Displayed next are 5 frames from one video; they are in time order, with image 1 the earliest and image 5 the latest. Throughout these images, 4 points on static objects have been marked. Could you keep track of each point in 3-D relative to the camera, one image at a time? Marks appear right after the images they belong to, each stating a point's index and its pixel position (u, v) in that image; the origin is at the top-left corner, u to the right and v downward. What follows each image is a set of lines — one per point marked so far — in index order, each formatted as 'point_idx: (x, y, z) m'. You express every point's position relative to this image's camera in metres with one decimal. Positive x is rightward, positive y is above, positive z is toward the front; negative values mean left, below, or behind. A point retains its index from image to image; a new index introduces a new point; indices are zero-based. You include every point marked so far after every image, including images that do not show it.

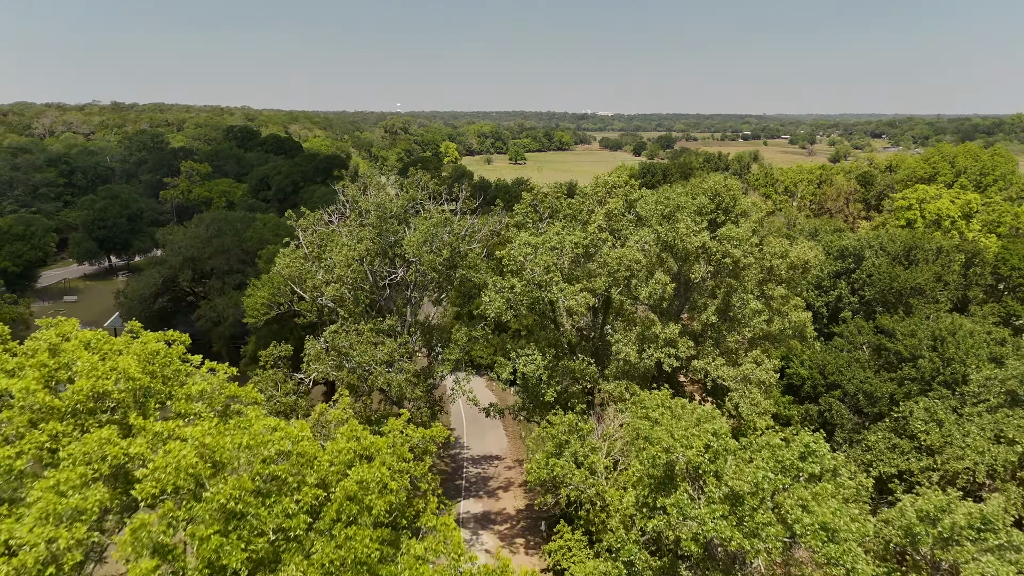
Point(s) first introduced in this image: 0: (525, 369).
0: (+0.3, -1.8, +16.1) m
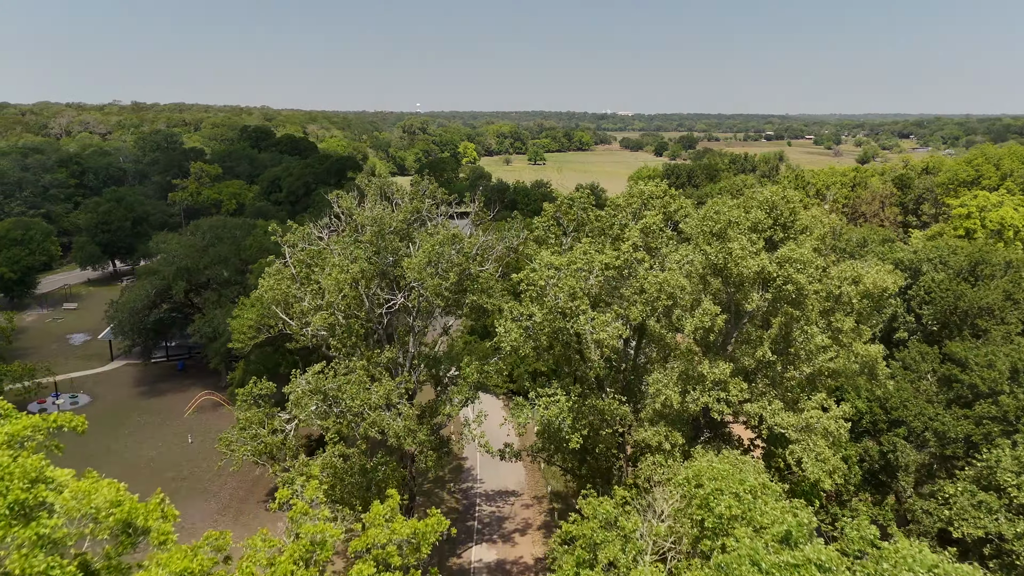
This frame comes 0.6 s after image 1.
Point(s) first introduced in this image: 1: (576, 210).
0: (+0.6, -2.3, +13.7) m
1: (+1.5, +1.8, +17.0) m
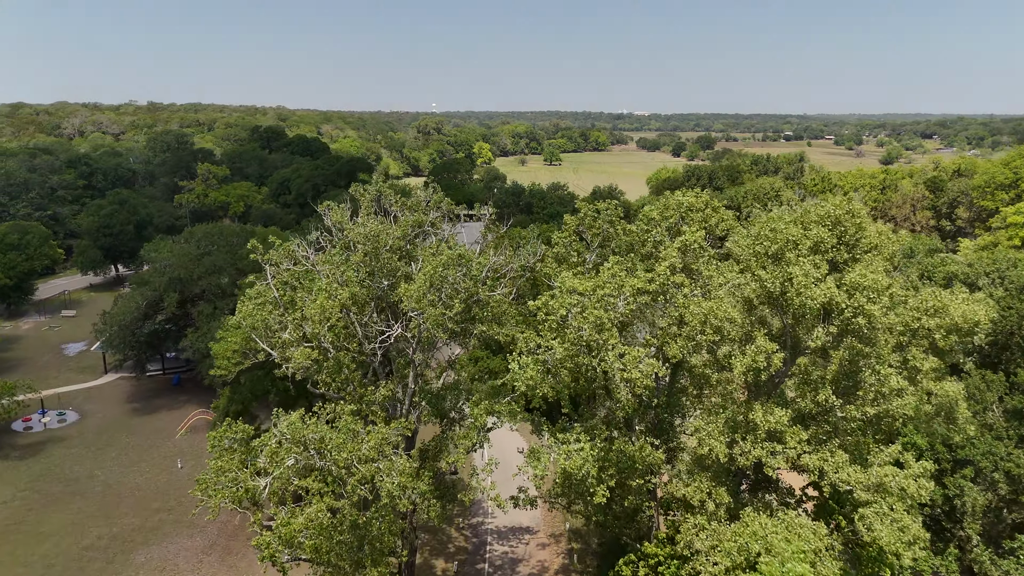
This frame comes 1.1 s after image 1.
0: (+0.9, -2.8, +11.7) m
1: (+1.8, +1.3, +14.9) m
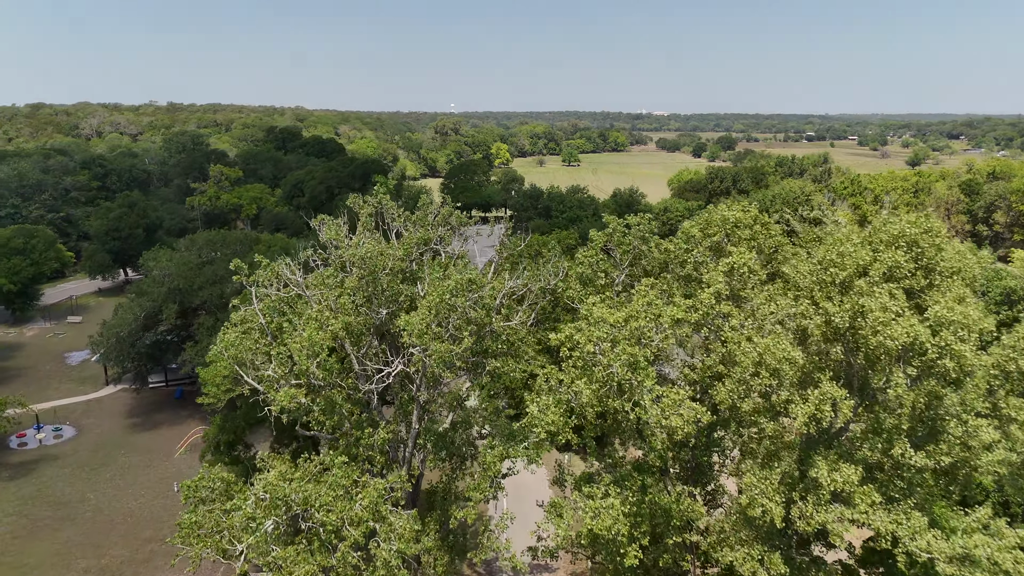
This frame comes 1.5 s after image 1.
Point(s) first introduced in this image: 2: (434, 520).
0: (+1.1, -3.2, +10.1) m
1: (+2.2, +0.9, +13.3) m
2: (-1.2, -3.5, +11.0) m
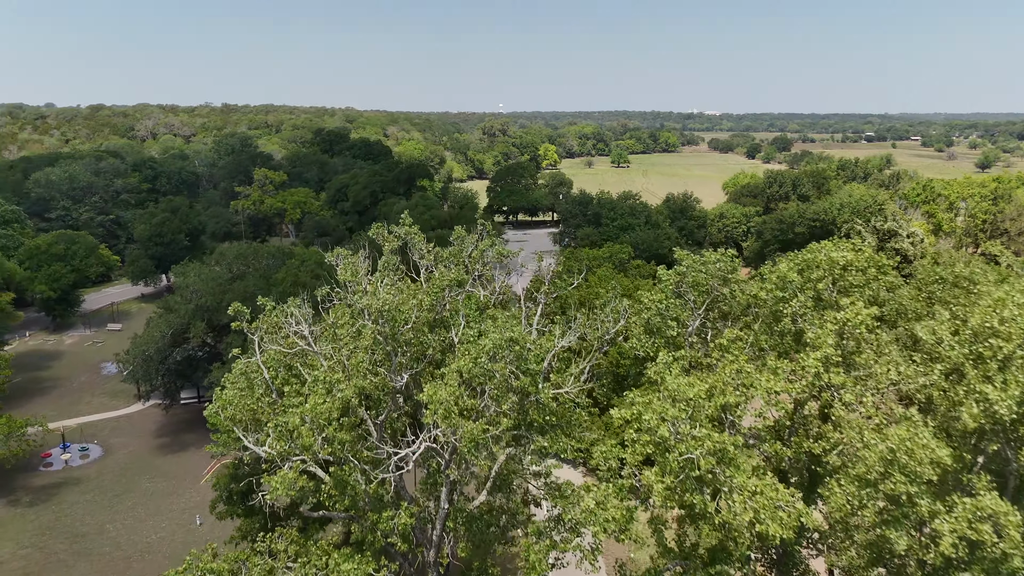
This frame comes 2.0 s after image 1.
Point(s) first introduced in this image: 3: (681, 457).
0: (+1.7, -3.9, +8.0) m
1: (+3.0, +0.2, +11.2) m
2: (-0.6, -4.1, +9.0) m
3: (+1.8, -1.8, +7.8) m
